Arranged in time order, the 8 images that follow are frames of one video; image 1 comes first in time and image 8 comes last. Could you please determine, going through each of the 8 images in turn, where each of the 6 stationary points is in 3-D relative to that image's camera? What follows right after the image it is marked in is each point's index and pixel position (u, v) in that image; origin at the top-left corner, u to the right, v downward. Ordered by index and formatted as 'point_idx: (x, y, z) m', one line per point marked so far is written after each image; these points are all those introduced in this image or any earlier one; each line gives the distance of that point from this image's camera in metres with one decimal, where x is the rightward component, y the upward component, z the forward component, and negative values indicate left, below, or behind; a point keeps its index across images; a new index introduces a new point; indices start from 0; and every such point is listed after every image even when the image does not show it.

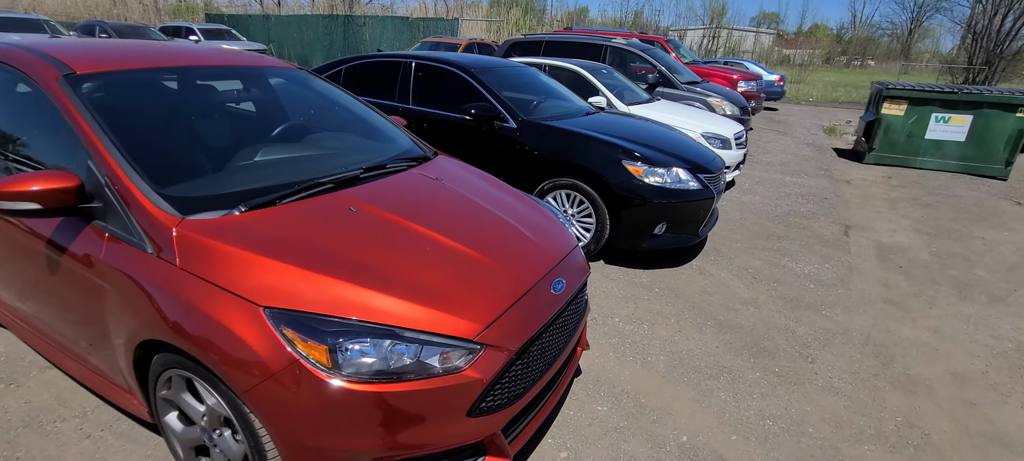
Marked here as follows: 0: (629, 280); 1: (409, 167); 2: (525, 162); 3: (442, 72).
0: (+0.9, -0.4, +4.2) m
1: (-0.5, +0.3, +2.9) m
2: (+0.1, +0.6, +4.5) m
3: (-0.7, +1.4, +4.9) m
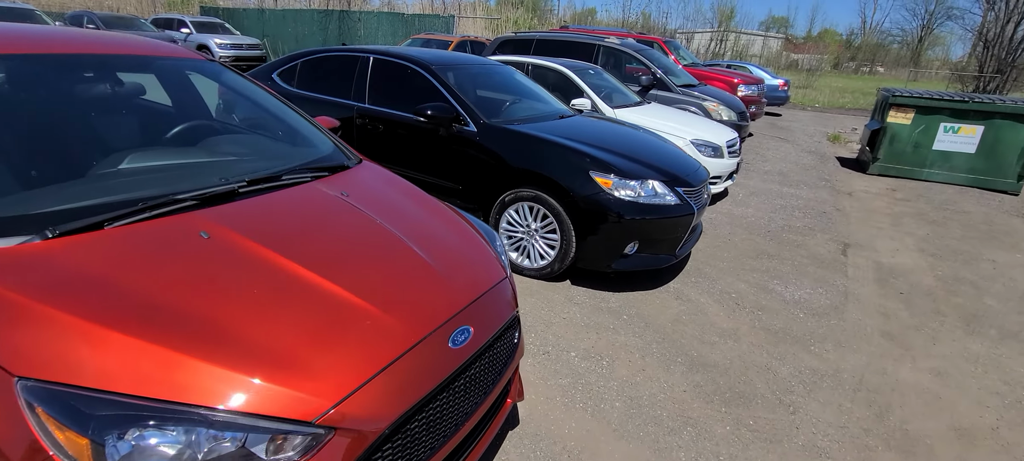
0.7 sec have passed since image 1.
0: (+0.5, -0.5, +3.7) m
1: (-0.8, +0.2, +2.5) m
2: (-0.2, +0.5, +4.1) m
3: (-1.0, +1.3, +4.4) m
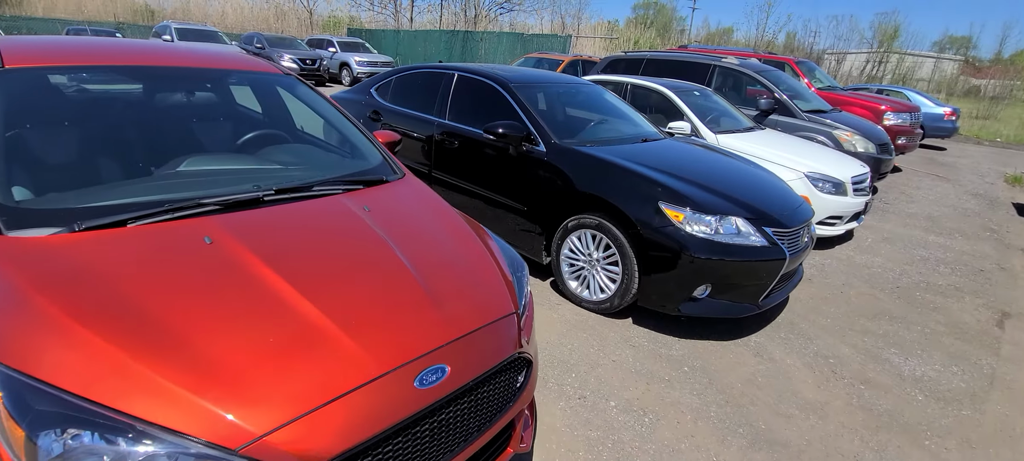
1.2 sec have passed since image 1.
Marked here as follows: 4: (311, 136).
0: (+0.8, -0.7, +3.3) m
1: (-0.7, +0.2, +2.4) m
2: (+0.2, +0.3, +3.9) m
3: (-0.3, +1.1, +4.4) m
4: (-1.0, +0.5, +2.9) m
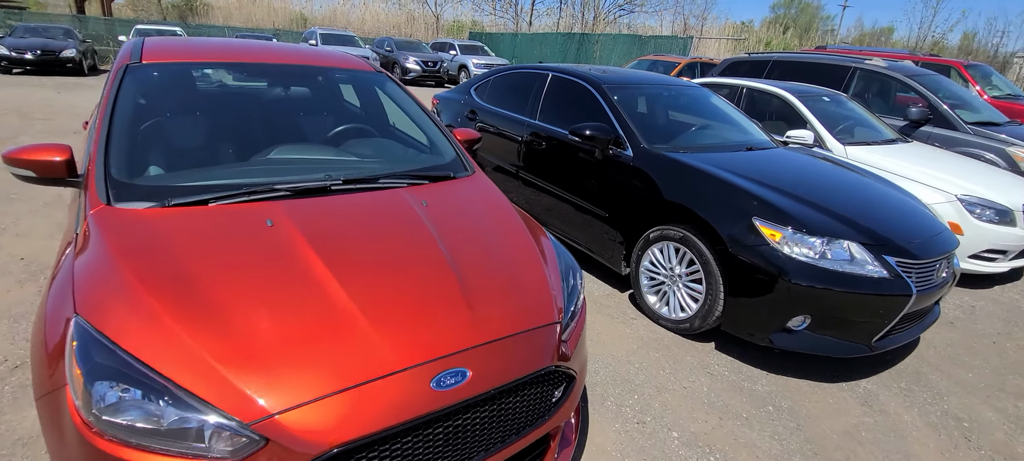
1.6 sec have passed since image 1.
0: (+1.2, -0.8, +3.0) m
1: (-0.5, +0.2, +2.4) m
2: (+0.8, +0.2, +3.7) m
3: (+0.5, +1.1, +4.3) m
4: (-0.6, +0.6, +3.0) m
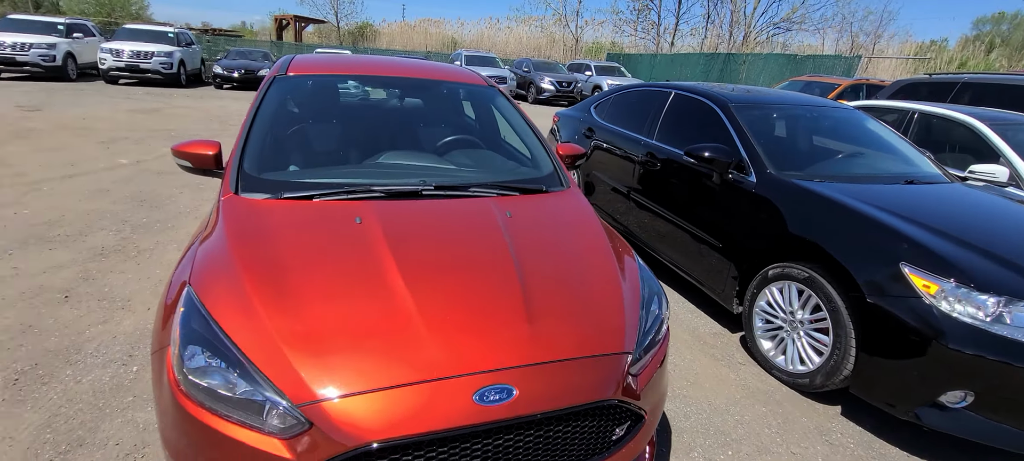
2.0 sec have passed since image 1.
0: (+1.5, -1.0, +2.5) m
1: (-0.1, +0.2, +2.4) m
2: (+1.4, 0.0, +3.3) m
3: (+1.3, +0.9, +4.0) m
4: (0.0, +0.5, +3.0) m
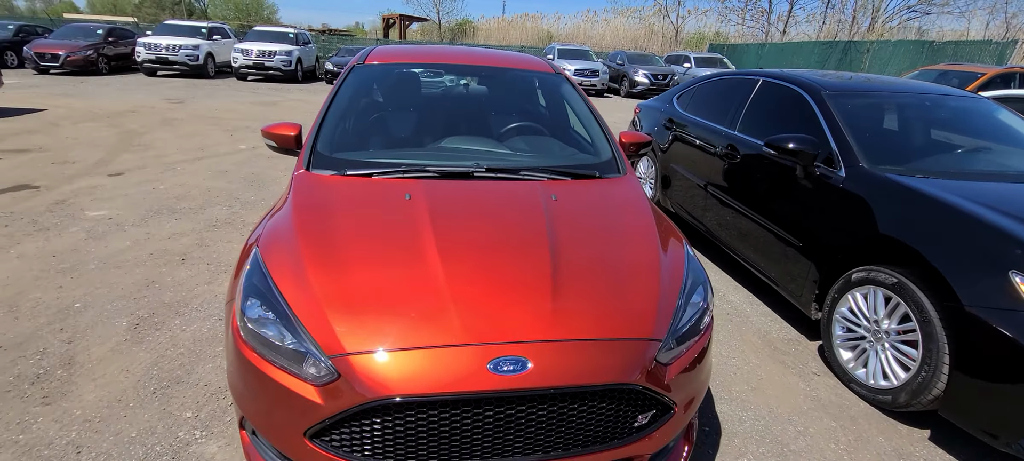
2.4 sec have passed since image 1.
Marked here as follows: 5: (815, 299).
0: (+1.7, -1.0, +2.2) m
1: (+0.1, +0.2, +2.4) m
2: (+1.8, 0.0, +3.0) m
3: (+1.9, +0.9, +3.7) m
4: (+0.3, +0.6, +3.0) m
5: (+1.8, -0.4, +3.3) m
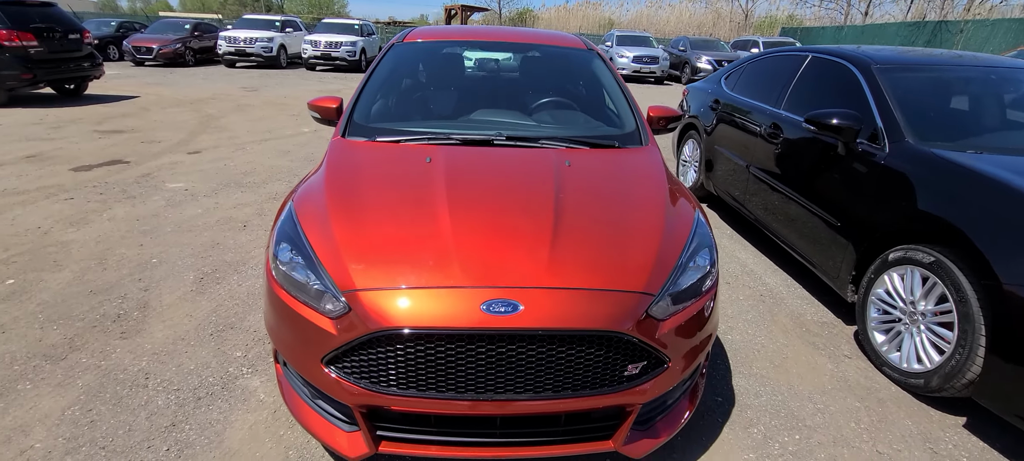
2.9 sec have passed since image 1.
0: (+1.7, -0.9, +2.2) m
1: (+0.2, +0.4, +2.6) m
2: (+1.9, +0.1, +2.9) m
3: (+2.1, +1.0, +3.6) m
4: (+0.5, +0.7, +3.1) m
5: (+1.9, -0.3, +3.2) m
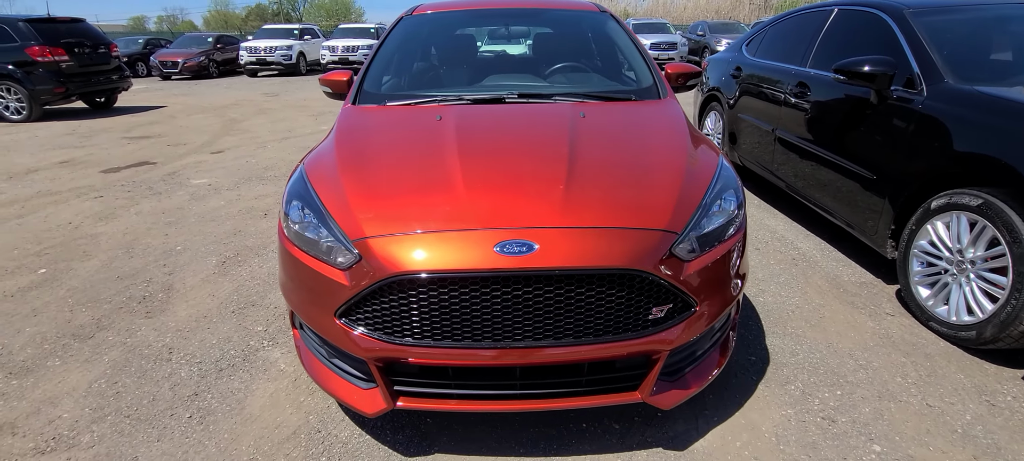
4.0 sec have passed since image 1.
0: (+1.8, -0.6, +2.0) m
1: (+0.3, +0.6, +2.5) m
2: (+2.0, +0.4, +2.8) m
3: (+2.2, +1.3, +3.5) m
4: (+0.6, +0.9, +3.0) m
5: (+2.1, 0.0, +3.0) m
